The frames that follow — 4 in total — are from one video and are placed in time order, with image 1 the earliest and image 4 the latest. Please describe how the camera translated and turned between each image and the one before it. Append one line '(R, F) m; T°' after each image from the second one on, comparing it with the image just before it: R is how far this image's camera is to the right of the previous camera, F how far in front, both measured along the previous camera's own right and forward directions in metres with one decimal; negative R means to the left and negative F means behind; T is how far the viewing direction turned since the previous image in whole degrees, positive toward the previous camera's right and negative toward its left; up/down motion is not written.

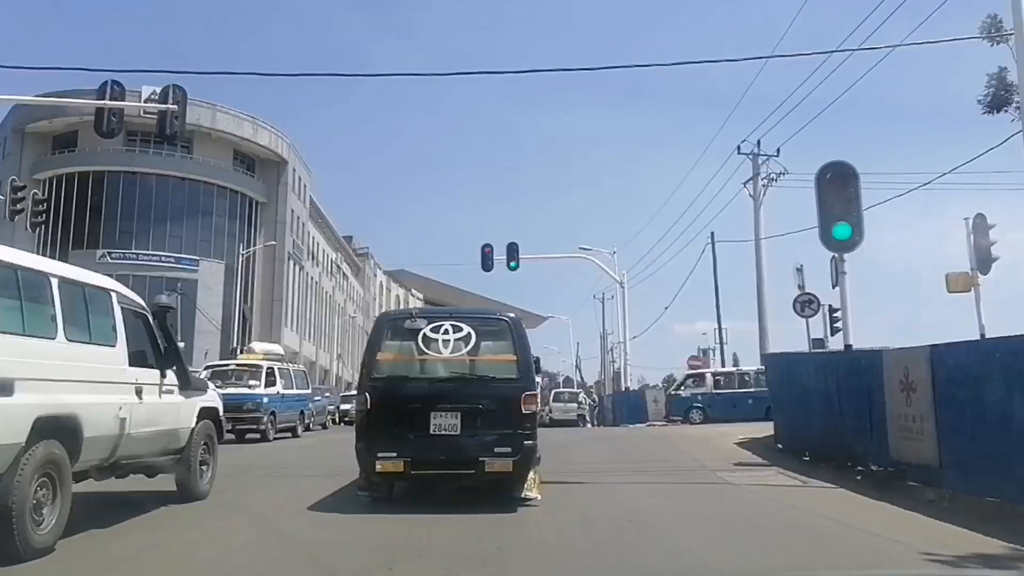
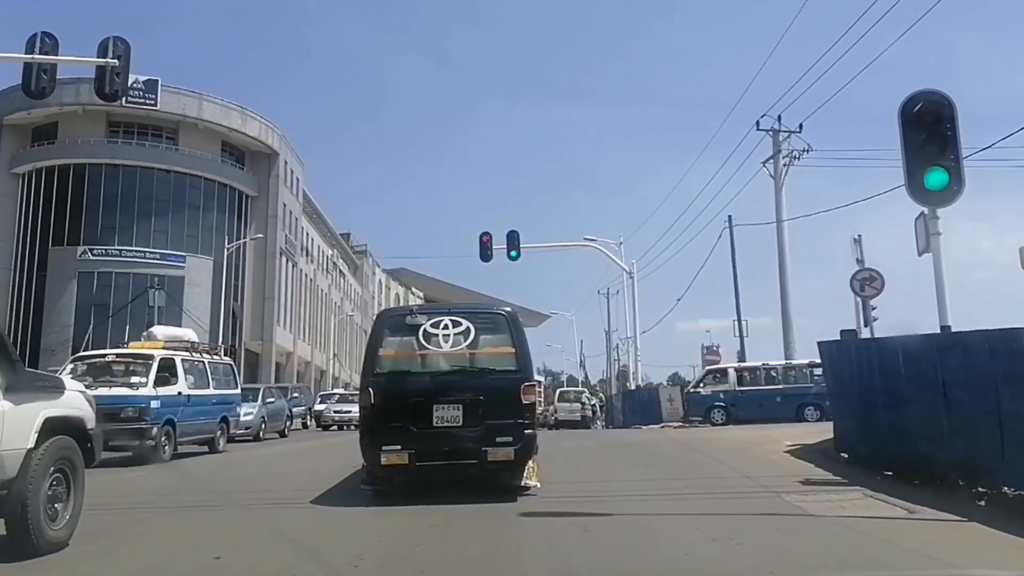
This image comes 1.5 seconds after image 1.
(+0.1, +2.7) m; 0°
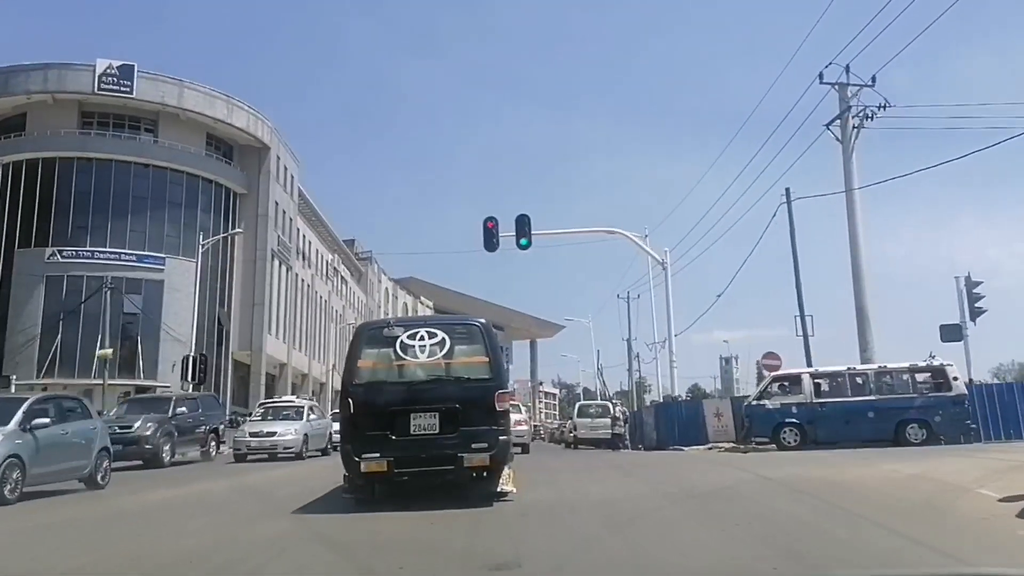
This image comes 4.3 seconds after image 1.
(+0.1, +5.4) m; -1°
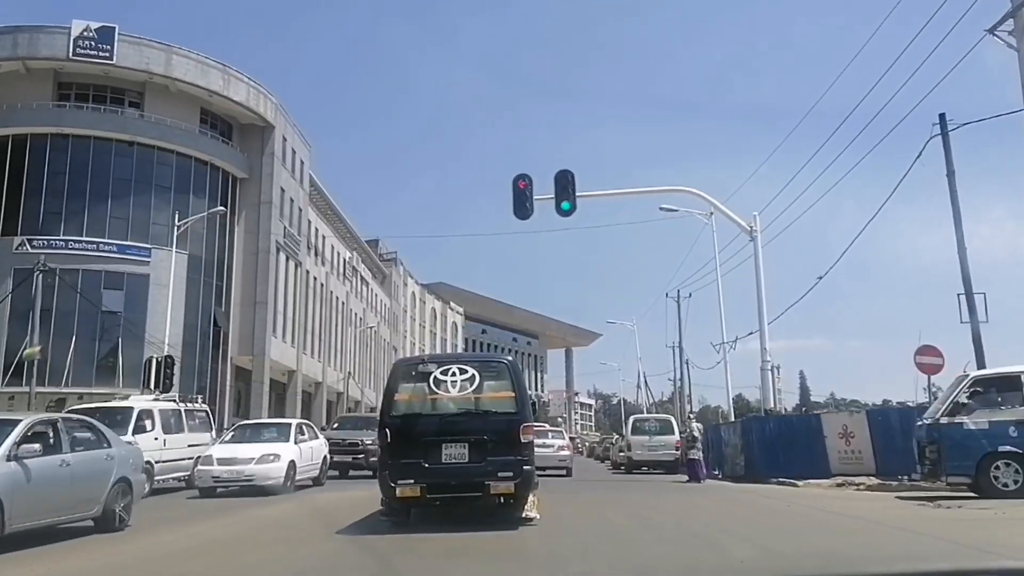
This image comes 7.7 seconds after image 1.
(-0.1, +7.0) m; -2°
